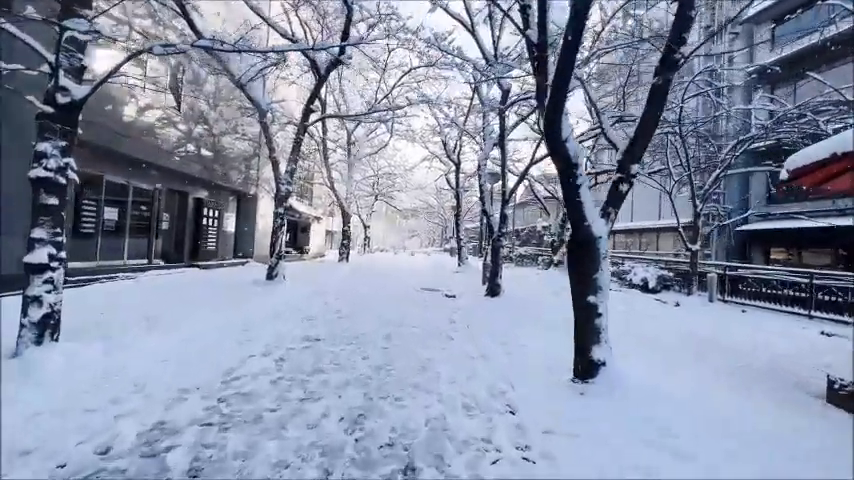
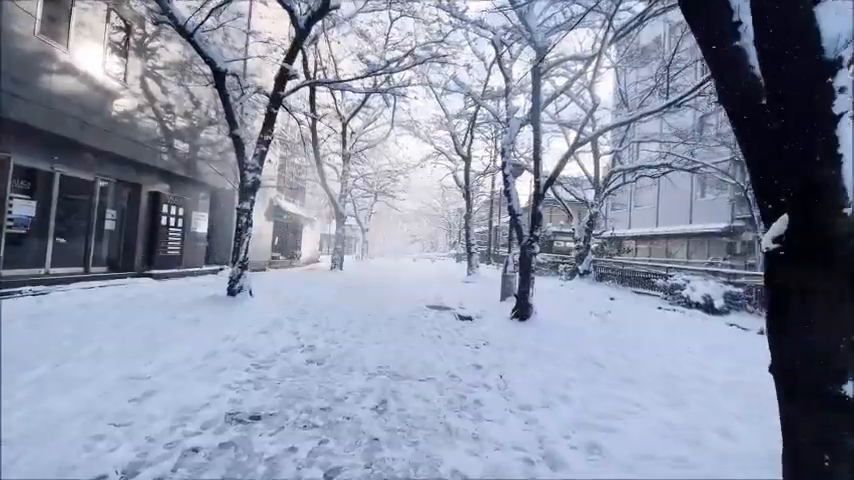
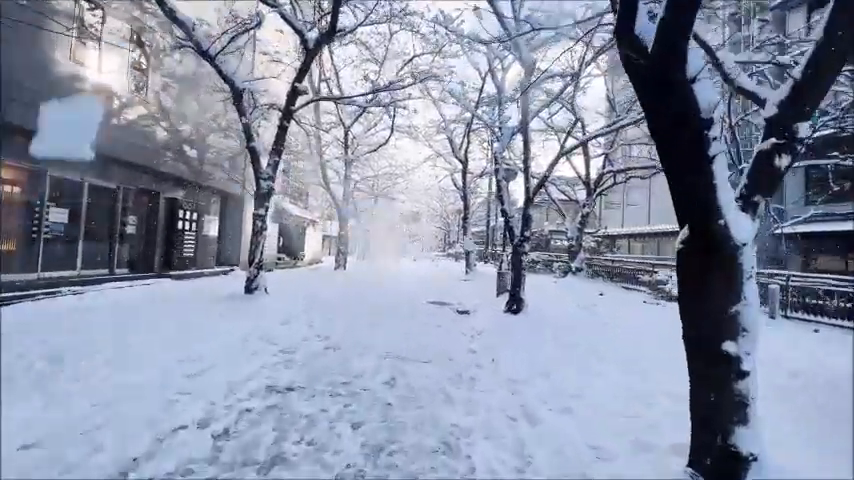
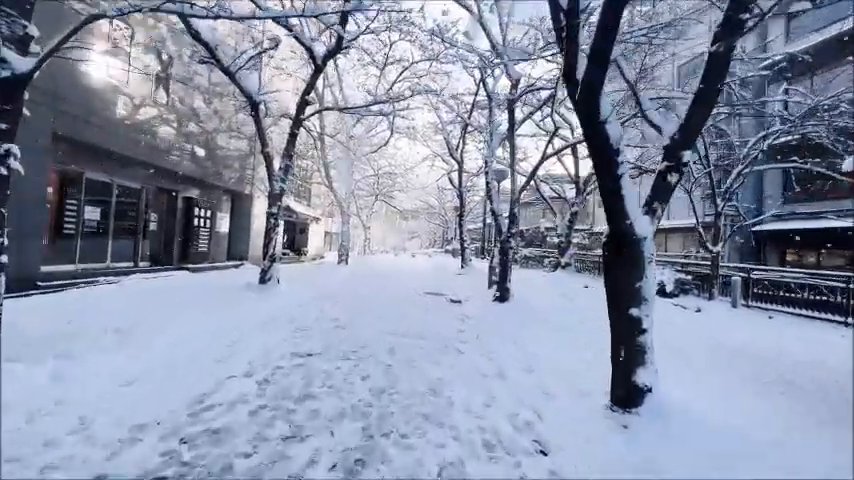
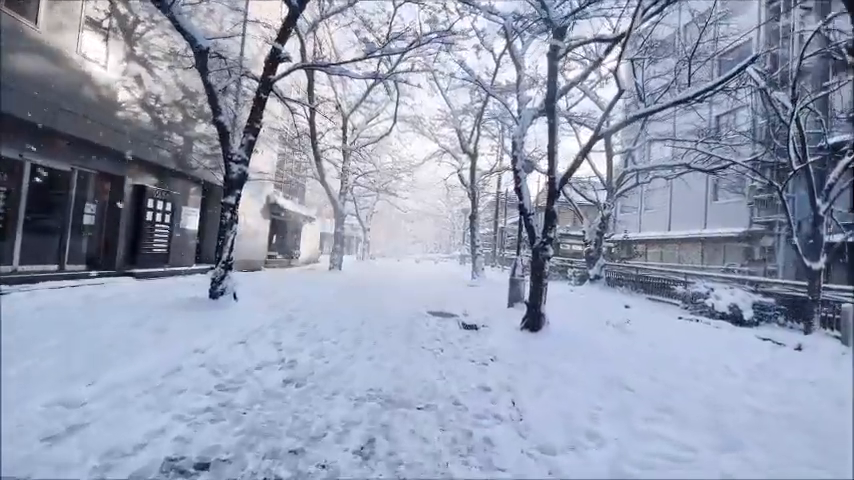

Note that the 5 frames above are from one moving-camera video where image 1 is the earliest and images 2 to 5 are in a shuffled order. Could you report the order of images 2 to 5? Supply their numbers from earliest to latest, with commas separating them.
4, 3, 2, 5
